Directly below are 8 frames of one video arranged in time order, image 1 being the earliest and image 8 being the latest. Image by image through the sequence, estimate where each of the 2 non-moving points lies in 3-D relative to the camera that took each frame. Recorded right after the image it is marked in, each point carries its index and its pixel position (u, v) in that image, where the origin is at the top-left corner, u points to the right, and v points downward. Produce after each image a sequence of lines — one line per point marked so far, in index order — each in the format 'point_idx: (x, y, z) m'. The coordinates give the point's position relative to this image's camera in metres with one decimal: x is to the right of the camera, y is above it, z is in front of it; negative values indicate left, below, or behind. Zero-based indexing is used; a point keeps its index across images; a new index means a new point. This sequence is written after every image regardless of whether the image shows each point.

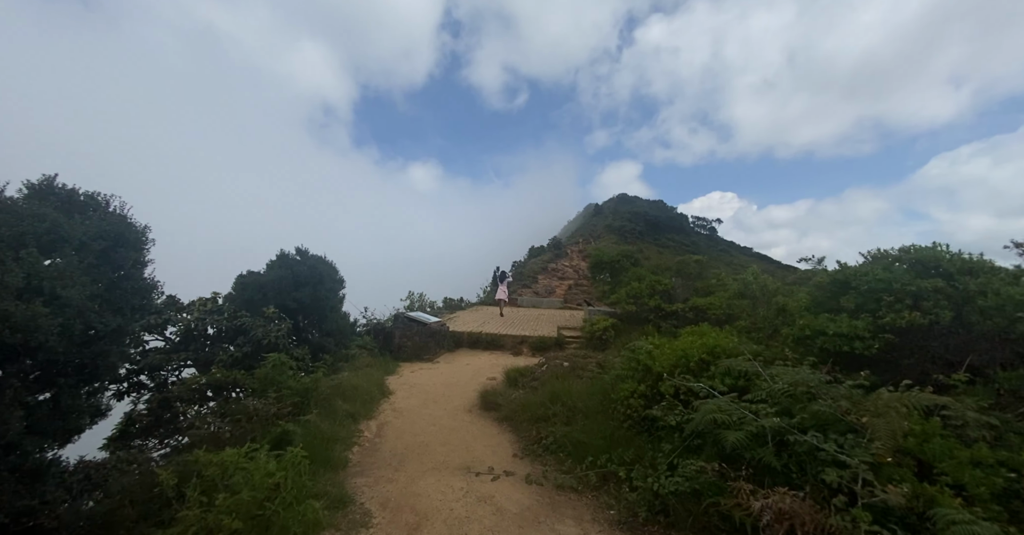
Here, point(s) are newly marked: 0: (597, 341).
0: (+2.2, -2.0, +9.5) m
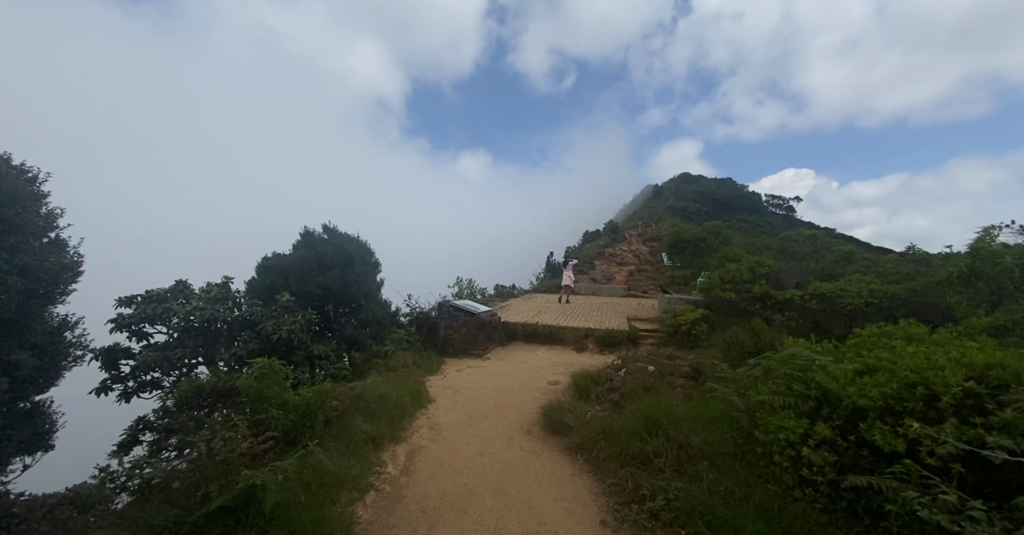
0: (+3.6, -1.5, +7.7) m
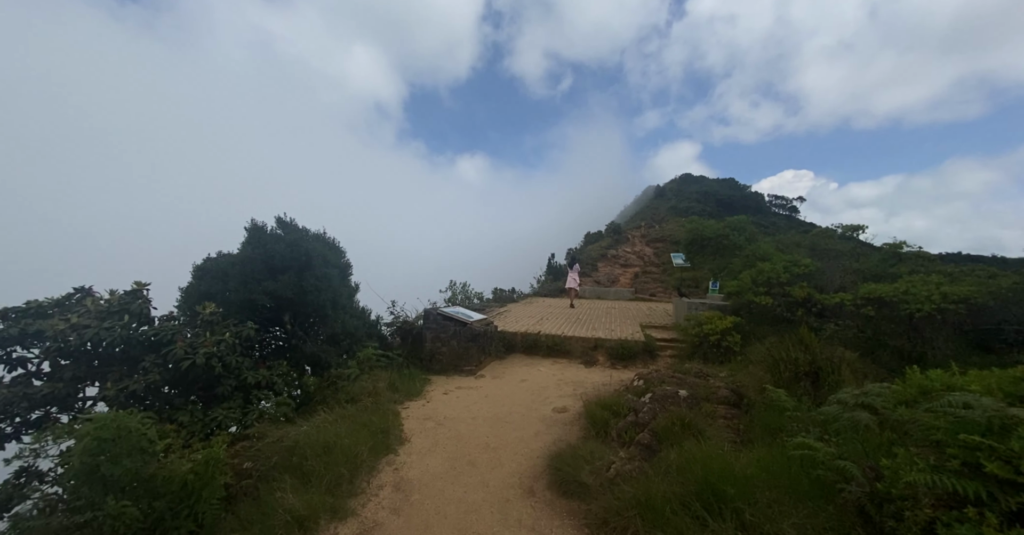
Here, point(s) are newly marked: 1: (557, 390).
0: (+3.5, -1.5, +6.5) m
1: (+0.7, -2.0, +6.0) m
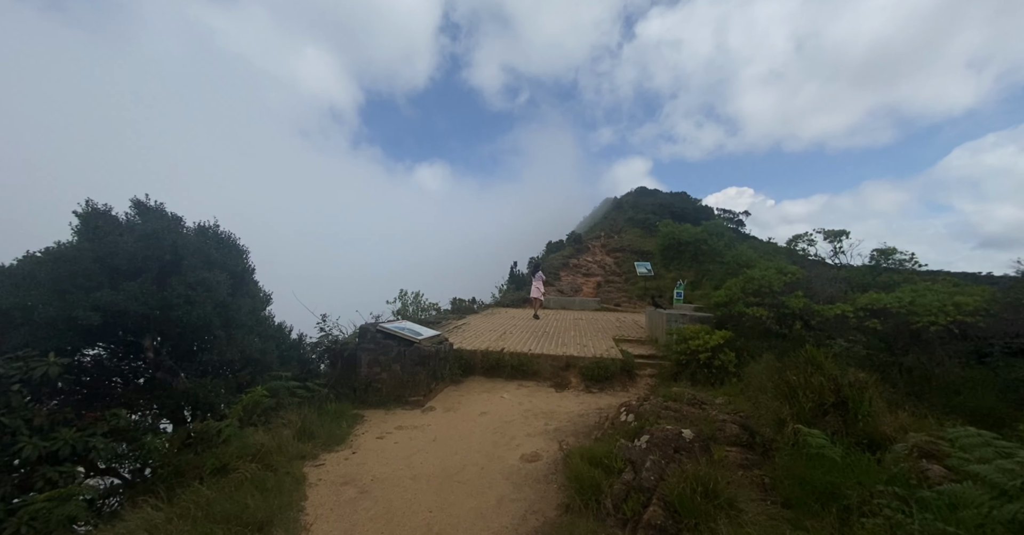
0: (+2.9, -1.6, +5.6) m
1: (+0.2, -2.1, +4.8) m
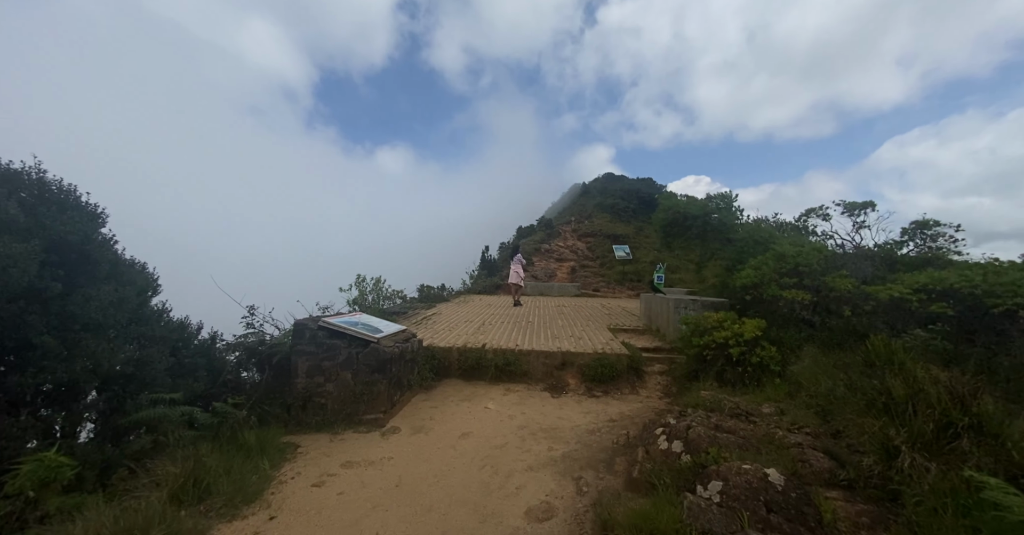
0: (+2.7, -1.3, +4.6) m
1: (+0.1, -1.8, +3.5) m
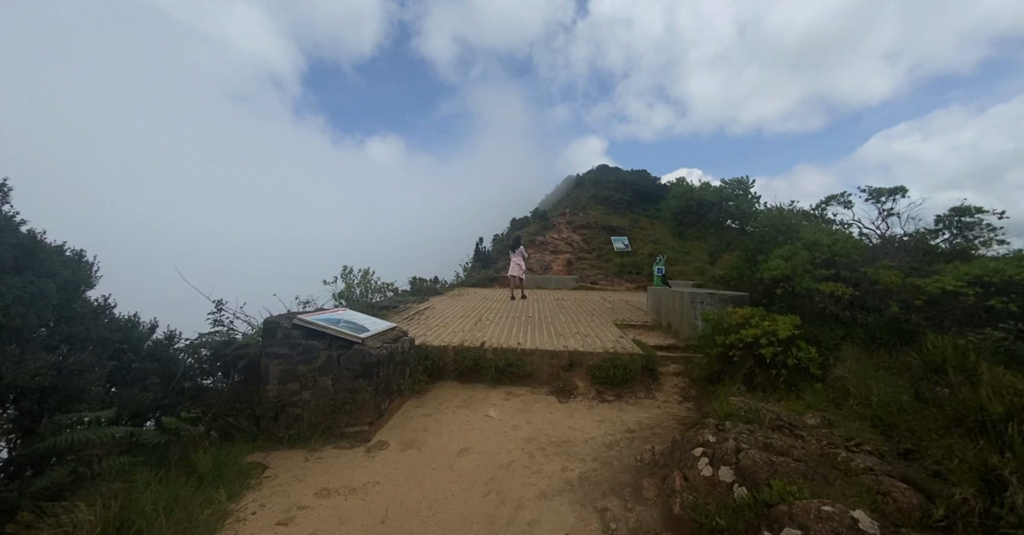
0: (+2.8, -1.2, +4.1) m
1: (+0.2, -1.7, +3.0) m
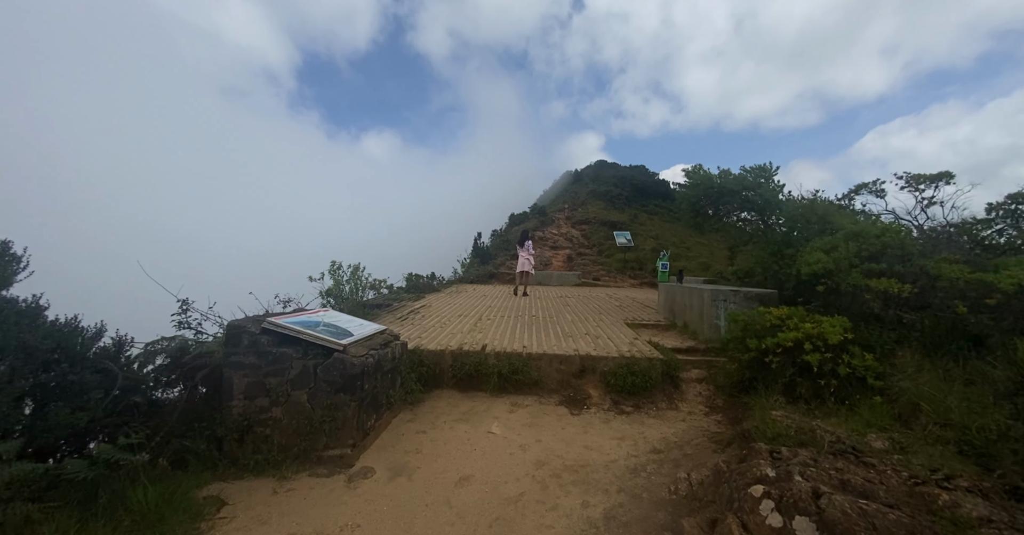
0: (+2.9, -1.2, +3.6) m
1: (+0.2, -1.7, +2.5) m
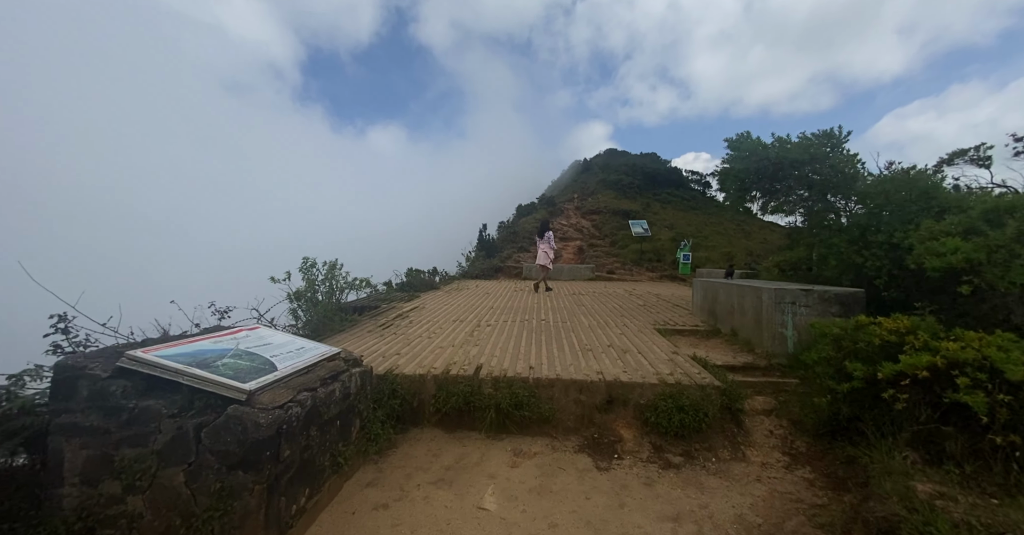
0: (+2.9, -1.1, +2.3) m
1: (+0.2, -1.7, +1.3) m
